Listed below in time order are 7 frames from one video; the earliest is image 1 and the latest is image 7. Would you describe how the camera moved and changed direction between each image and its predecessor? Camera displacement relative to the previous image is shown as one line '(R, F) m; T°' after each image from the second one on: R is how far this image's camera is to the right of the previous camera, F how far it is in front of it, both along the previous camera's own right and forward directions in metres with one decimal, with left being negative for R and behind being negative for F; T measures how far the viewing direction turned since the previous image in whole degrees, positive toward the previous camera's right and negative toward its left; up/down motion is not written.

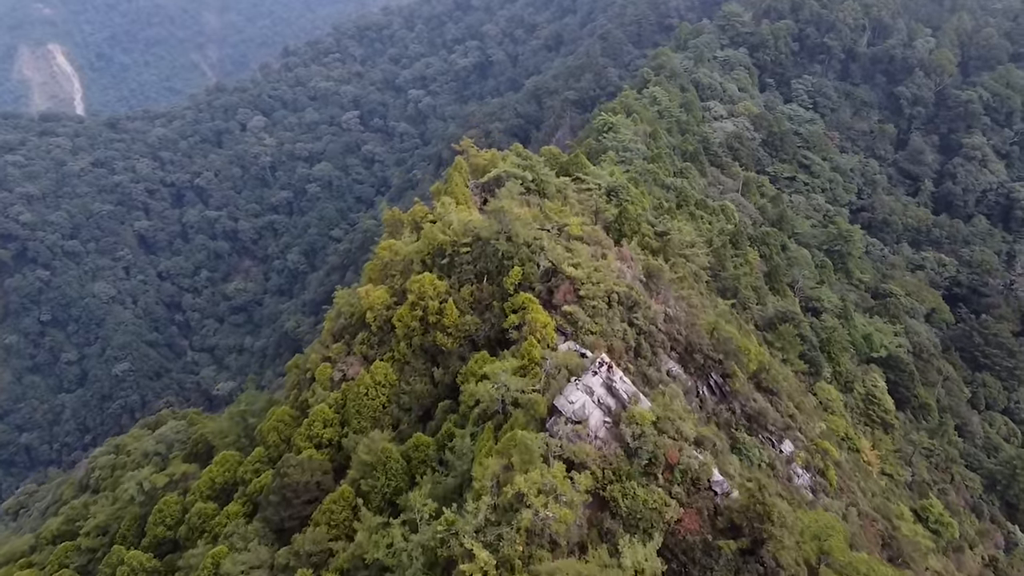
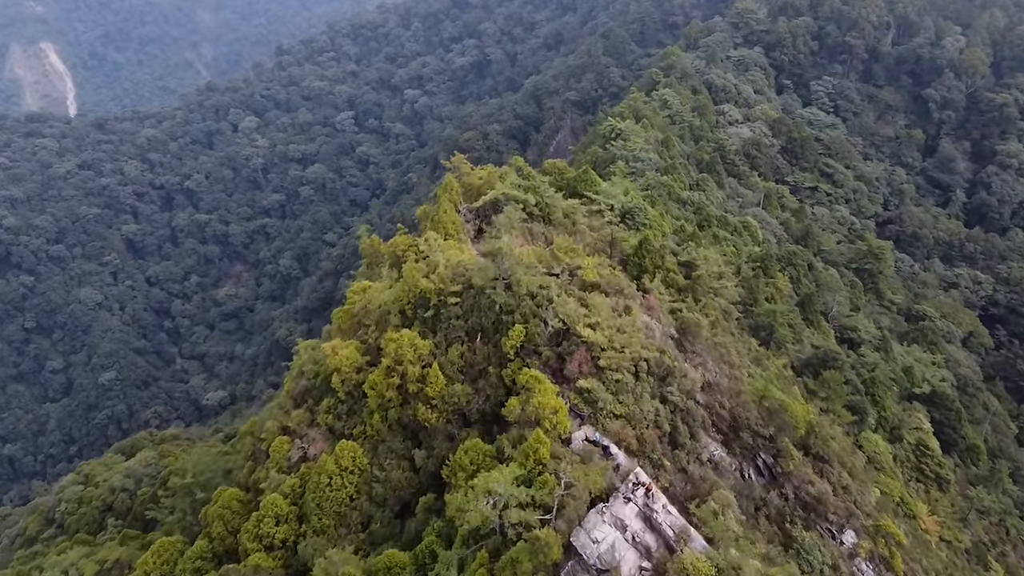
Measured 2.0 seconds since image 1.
(0.0, +2.6) m; 0°
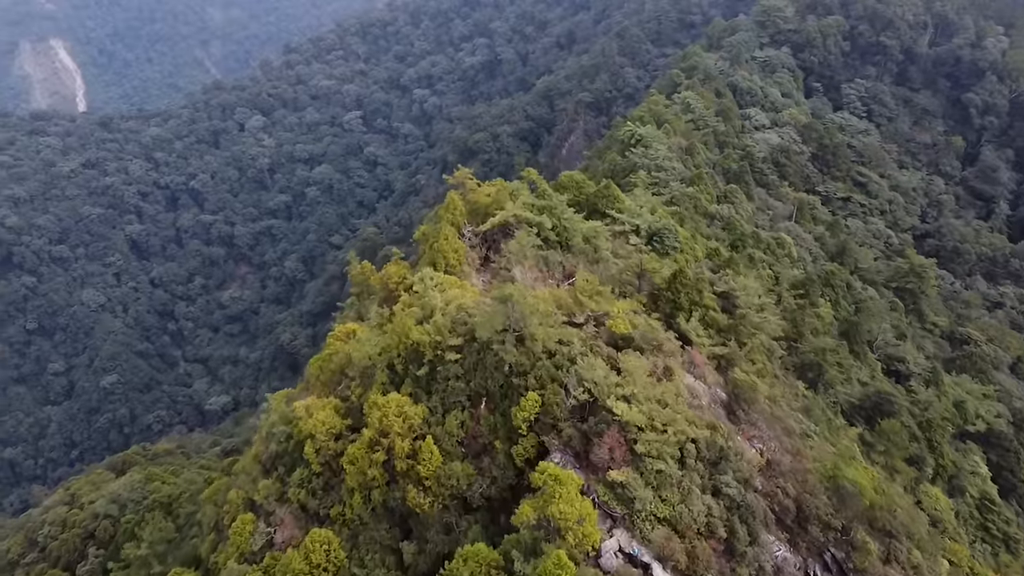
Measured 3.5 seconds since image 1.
(0.0, +2.0) m; -1°
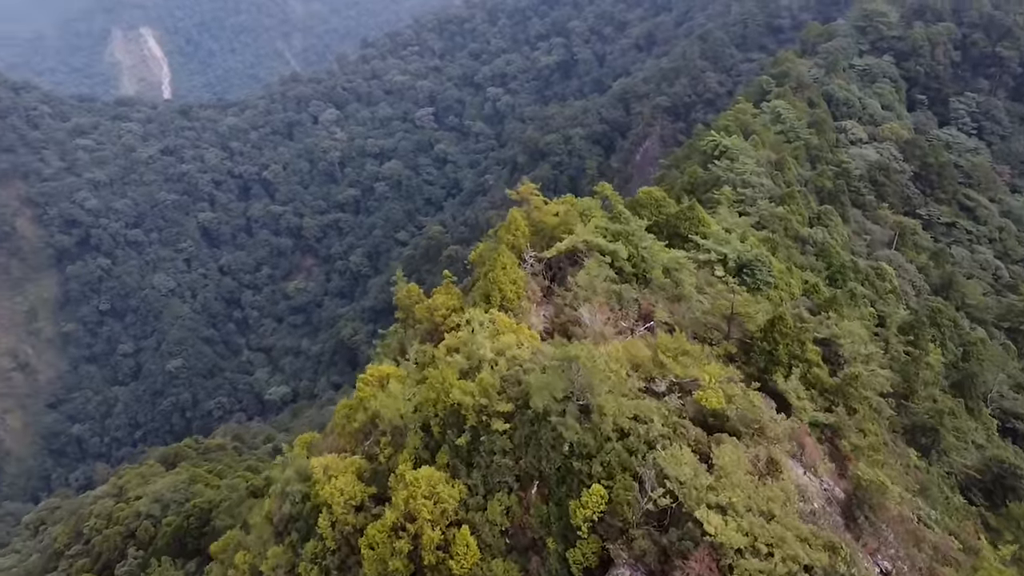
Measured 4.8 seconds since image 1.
(0.0, +1.7) m; -5°
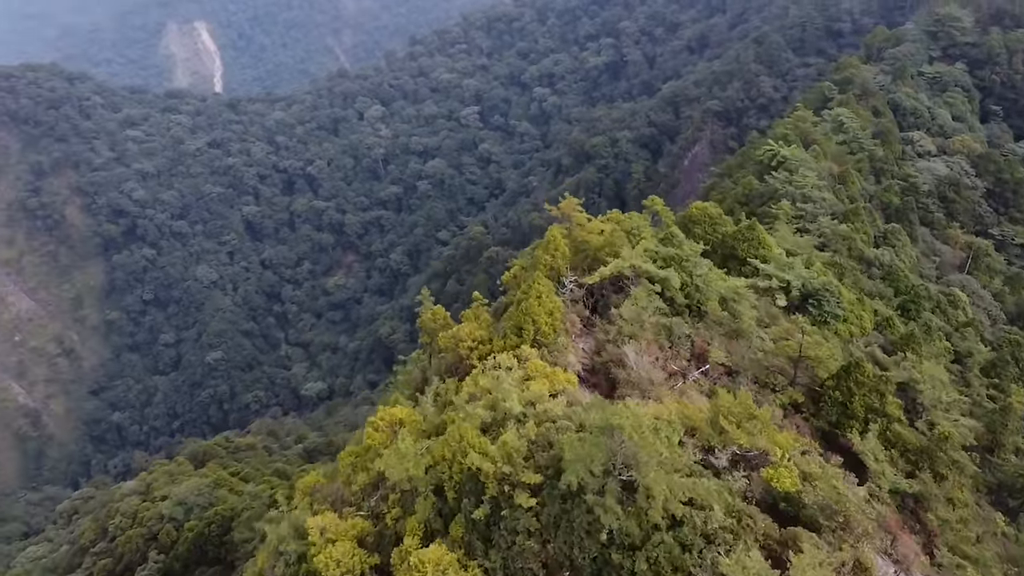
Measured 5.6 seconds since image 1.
(0.0, +1.2) m; -3°
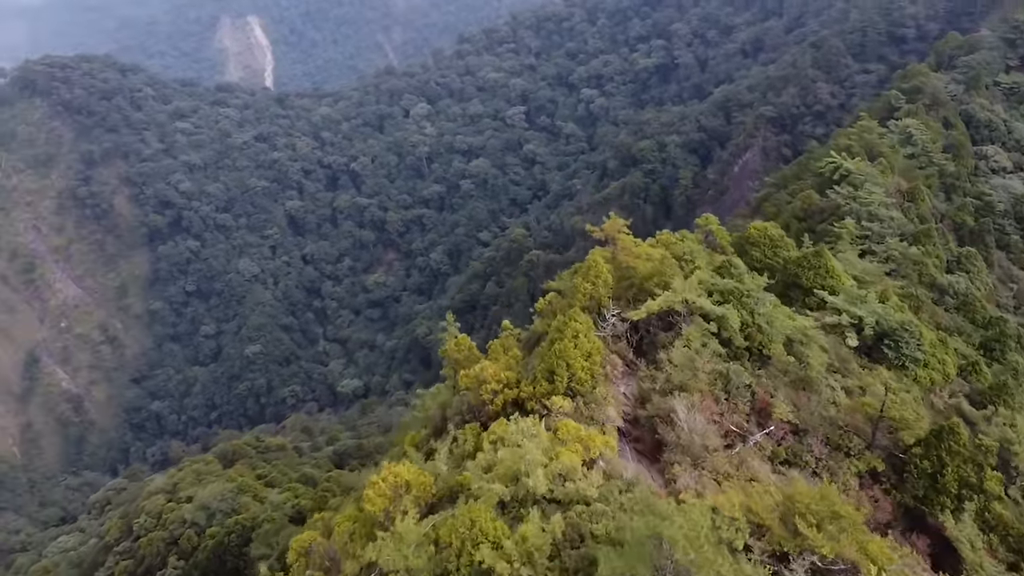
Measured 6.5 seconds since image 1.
(+0.1, +1.2) m; -3°
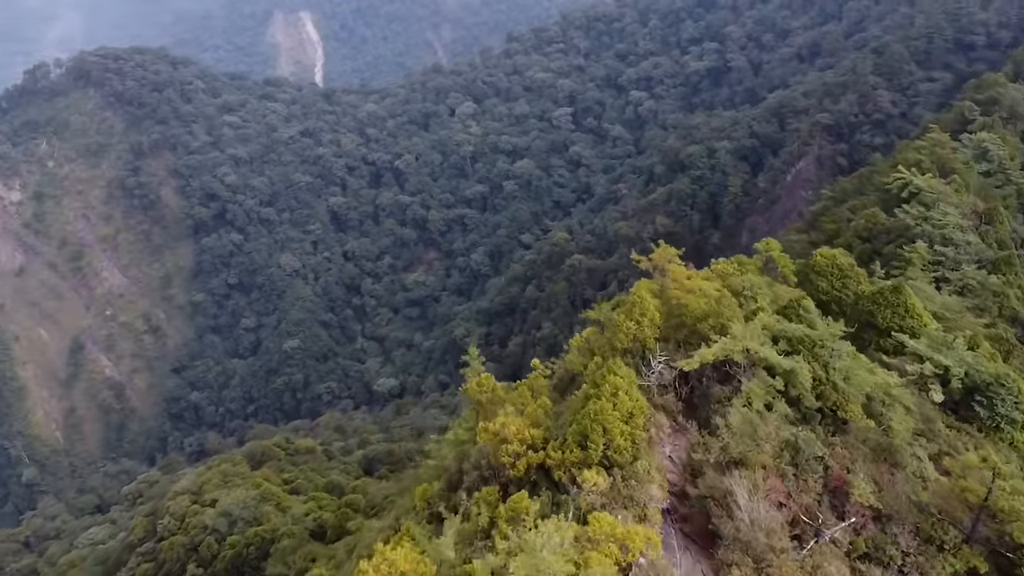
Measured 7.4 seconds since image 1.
(+0.1, +1.2) m; -3°
